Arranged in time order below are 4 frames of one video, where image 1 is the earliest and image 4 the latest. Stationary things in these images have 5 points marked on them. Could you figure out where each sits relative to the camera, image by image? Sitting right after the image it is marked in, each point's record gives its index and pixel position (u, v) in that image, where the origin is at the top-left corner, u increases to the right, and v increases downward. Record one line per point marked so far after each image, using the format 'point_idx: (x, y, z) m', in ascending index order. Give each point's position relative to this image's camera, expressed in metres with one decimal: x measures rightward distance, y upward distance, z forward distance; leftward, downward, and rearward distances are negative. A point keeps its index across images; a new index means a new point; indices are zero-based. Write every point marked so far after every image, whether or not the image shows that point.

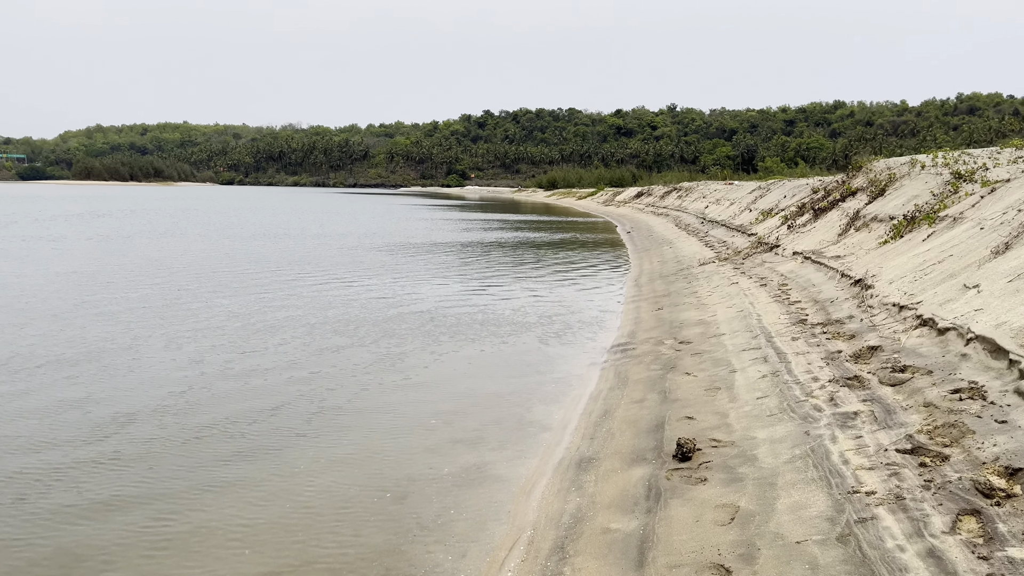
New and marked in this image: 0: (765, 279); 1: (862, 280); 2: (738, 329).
0: (+5.5, +0.2, +18.0) m
1: (+5.7, +0.1, +13.3) m
2: (+3.6, -0.7, +13.1) m
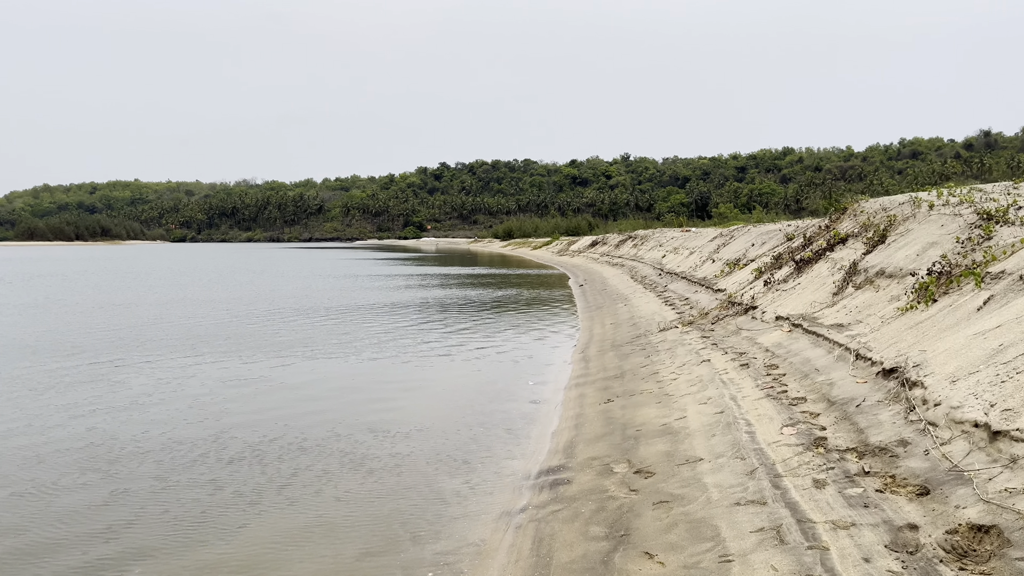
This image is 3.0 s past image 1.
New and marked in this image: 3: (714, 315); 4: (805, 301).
0: (+3.9, -1.1, +13.8) m
1: (+4.3, -0.9, +9.1) m
2: (+2.2, -1.7, +8.8) m
3: (+4.6, -0.6, +19.0) m
4: (+5.5, -0.2, +15.6) m
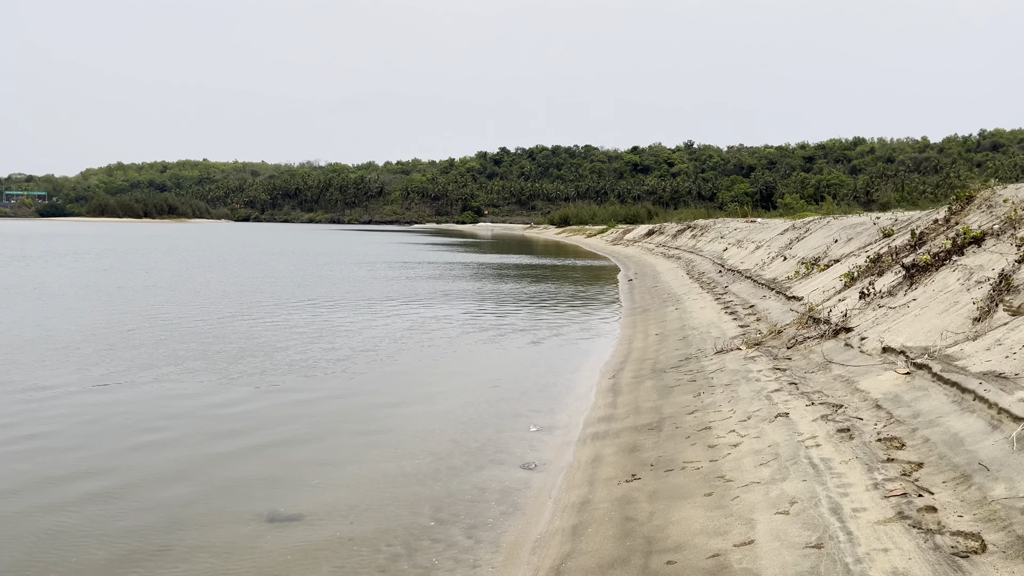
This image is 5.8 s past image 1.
0: (+3.7, -1.4, +9.2) m
1: (+3.7, -1.3, +4.4) m
2: (+1.7, -2.0, +4.3) m
3: (+4.8, -0.8, +14.3) m
4: (+5.5, -0.5, +10.8) m
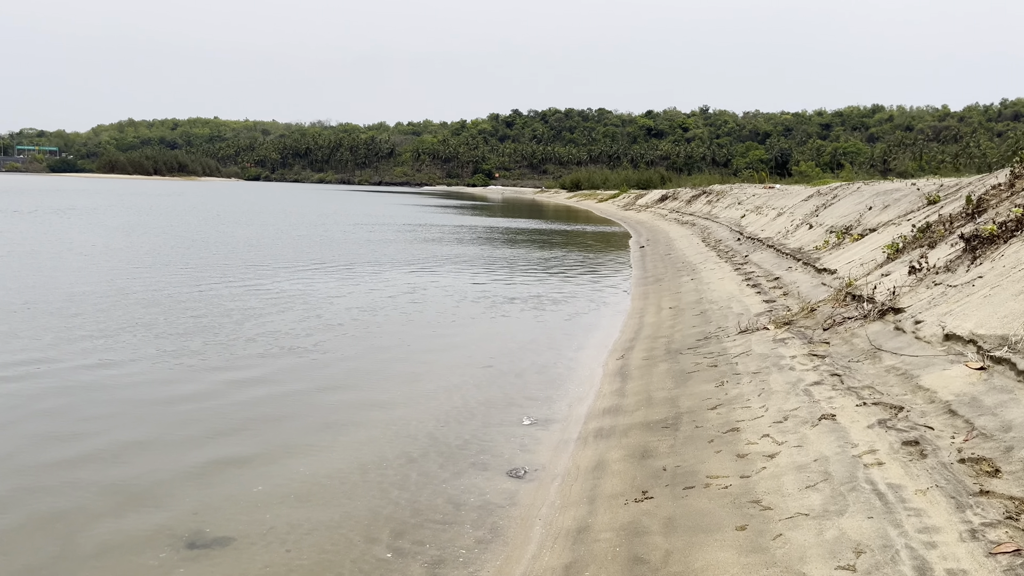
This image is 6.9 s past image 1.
0: (+3.6, -1.2, +7.4) m
1: (+3.5, -1.2, +2.6) m
2: (+1.4, -2.0, +2.5) m
3: (+4.7, -0.4, +12.4) m
4: (+5.4, -0.3, +9.0) m
